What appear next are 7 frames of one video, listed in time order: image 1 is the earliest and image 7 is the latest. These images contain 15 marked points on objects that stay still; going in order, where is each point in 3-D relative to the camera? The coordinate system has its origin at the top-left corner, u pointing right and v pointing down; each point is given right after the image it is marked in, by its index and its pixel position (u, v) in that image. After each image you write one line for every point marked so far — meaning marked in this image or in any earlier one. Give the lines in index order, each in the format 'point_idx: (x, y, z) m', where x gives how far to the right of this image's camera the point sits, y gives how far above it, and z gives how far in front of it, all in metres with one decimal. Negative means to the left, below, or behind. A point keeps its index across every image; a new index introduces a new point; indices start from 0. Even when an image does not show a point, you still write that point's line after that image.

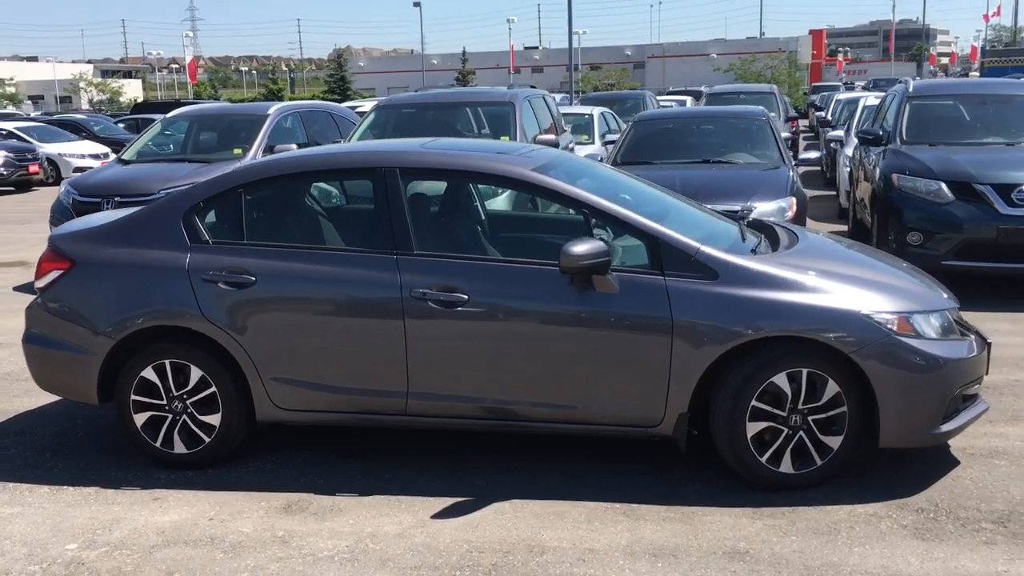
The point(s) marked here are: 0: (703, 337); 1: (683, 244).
0: (+0.8, -0.2, +4.4) m
1: (+0.7, +0.2, +4.5) m
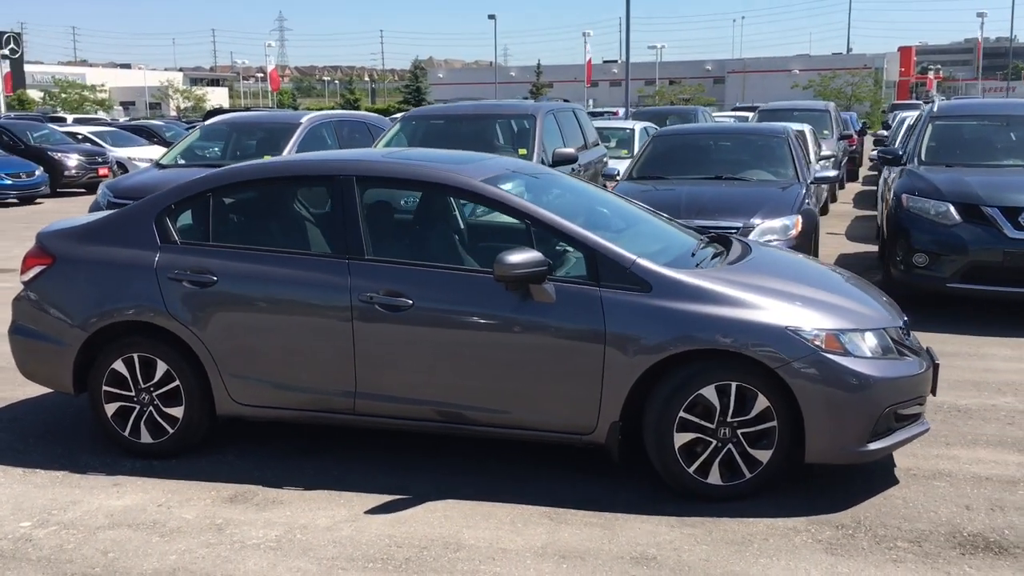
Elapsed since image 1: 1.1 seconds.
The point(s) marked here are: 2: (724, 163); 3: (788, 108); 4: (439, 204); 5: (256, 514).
0: (+0.5, -0.2, +4.5) m
1: (+0.5, +0.1, +4.6) m
2: (+1.9, +1.2, +9.8) m
3: (+5.2, +3.4, +19.7) m
4: (-0.2, +0.4, +4.9) m
5: (-1.1, -1.0, +4.5) m
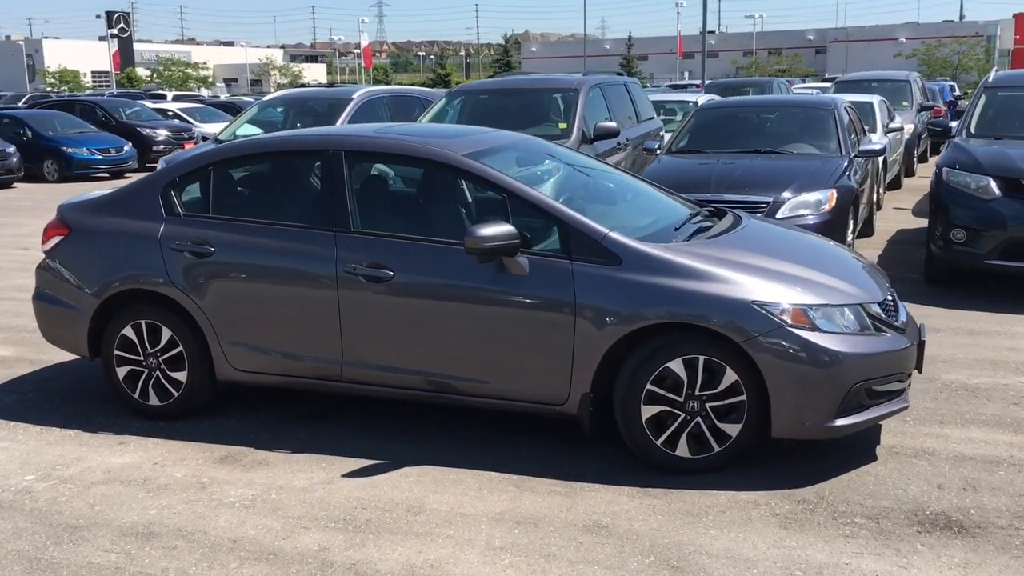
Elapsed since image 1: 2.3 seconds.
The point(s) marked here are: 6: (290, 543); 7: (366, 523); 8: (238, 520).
0: (+0.4, -0.1, +4.6) m
1: (+0.3, +0.3, +4.7) m
2: (+2.3, +1.4, +9.6) m
3: (+6.5, +3.8, +19.1) m
4: (-0.3, +0.5, +5.0) m
5: (-1.2, -0.8, +4.7) m
6: (-0.9, -1.0, +4.0) m
7: (-0.6, -0.9, +4.2) m
8: (-1.1, -0.9, +4.2) m
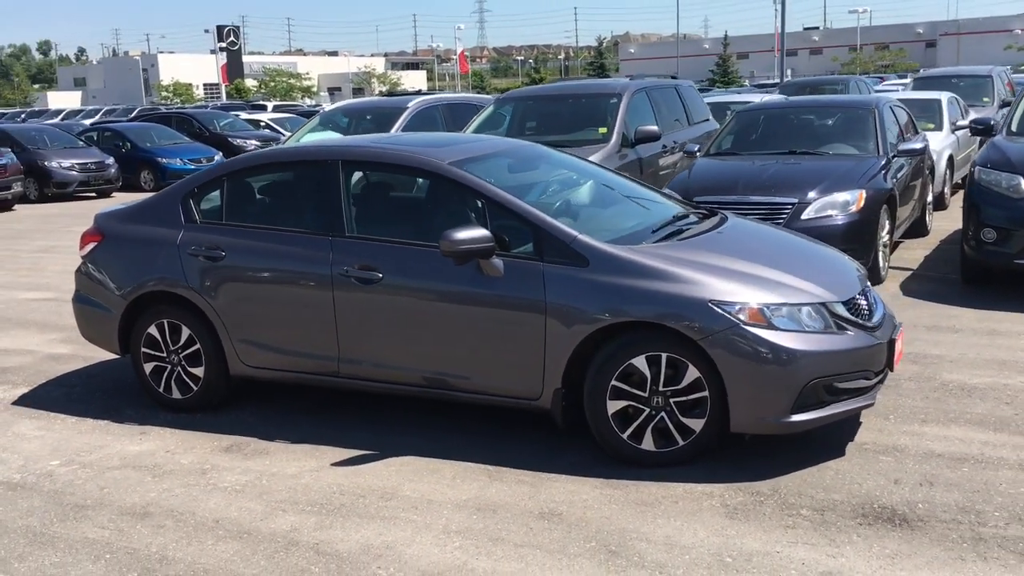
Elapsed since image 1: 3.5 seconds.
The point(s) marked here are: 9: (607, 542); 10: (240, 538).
0: (+0.3, -0.1, +4.8) m
1: (+0.2, +0.3, +4.9) m
2: (+2.7, +1.4, +9.6) m
3: (+7.8, +3.8, +18.7) m
4: (-0.4, +0.5, +5.3) m
5: (-1.3, -0.9, +5.1) m
6: (-1.0, -1.0, +4.3) m
7: (-0.7, -0.9, +4.5) m
8: (-1.3, -0.9, +4.6) m
9: (+0.4, -1.0, +4.1) m
10: (-1.1, -1.0, +4.2) m
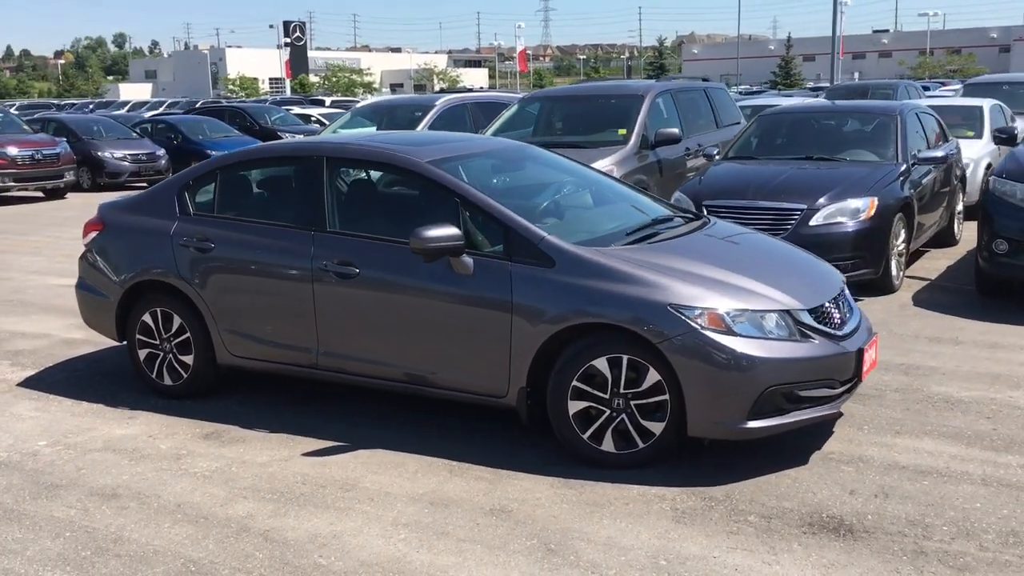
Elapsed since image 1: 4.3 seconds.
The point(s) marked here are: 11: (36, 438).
0: (+0.1, -0.1, +4.8) m
1: (+0.1, +0.3, +5.0) m
2: (+2.8, +1.3, +9.5) m
3: (+8.5, +3.6, +18.3) m
4: (-0.5, +0.5, +5.3) m
5: (-1.5, -0.8, +5.2) m
6: (-1.2, -0.9, +4.5) m
7: (-0.9, -0.9, +4.6) m
8: (-1.5, -0.9, +4.7) m
9: (+0.1, -1.0, +4.1) m
10: (-1.3, -1.0, +4.3) m
11: (-2.5, -0.8, +5.5) m
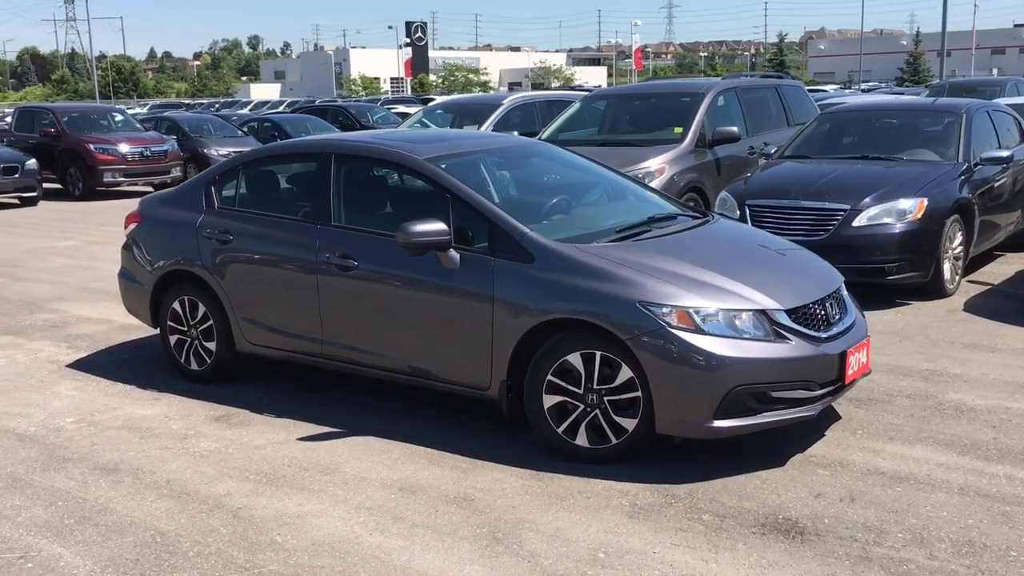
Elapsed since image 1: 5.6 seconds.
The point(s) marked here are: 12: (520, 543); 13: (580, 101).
0: (0.0, -0.1, +4.9) m
1: (0.0, +0.3, +5.0) m
2: (+3.3, +1.3, +9.3) m
3: (+10.0, +3.5, +17.3) m
4: (-0.5, +0.6, +5.5) m
5: (-1.5, -0.8, +5.5) m
6: (-1.4, -0.9, +4.7) m
7: (-1.1, -0.9, +4.8) m
8: (-1.6, -0.8, +5.0) m
9: (-0.1, -1.0, +4.2) m
10: (-1.5, -0.9, +4.6) m
11: (-2.5, -0.7, +5.9) m
12: (0.0, -1.0, +4.1) m
13: (+0.8, +2.1, +11.7) m
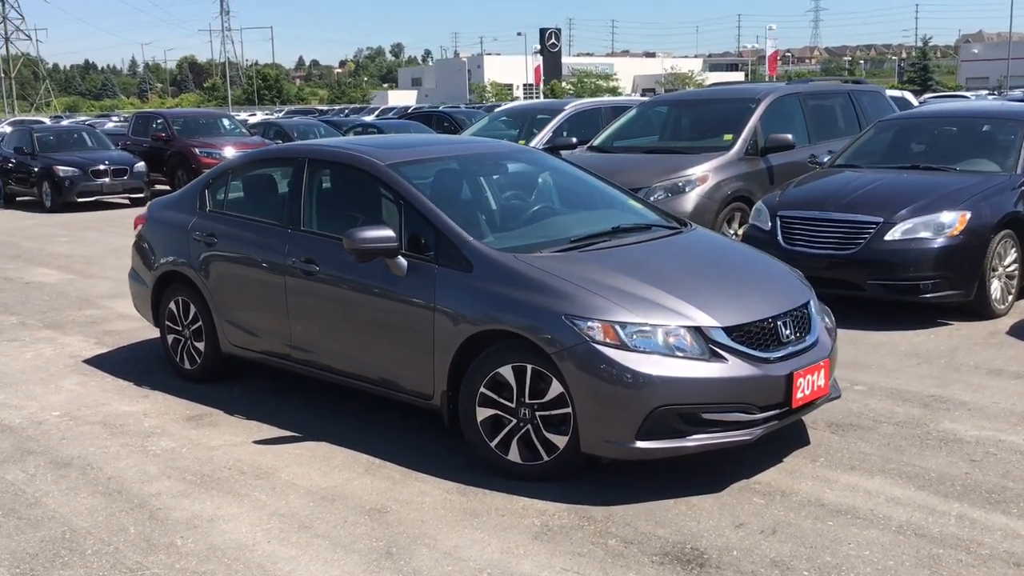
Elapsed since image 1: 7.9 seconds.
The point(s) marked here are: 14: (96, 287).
0: (-0.3, -0.2, +4.8) m
1: (-0.2, +0.2, +4.9) m
2: (+3.6, +1.1, +8.7) m
3: (+11.3, +3.1, +15.8) m
4: (-0.7, +0.5, +5.5) m
5: (-1.7, -0.8, +5.6) m
6: (-1.7, -0.9, +4.8) m
7: (-1.4, -0.9, +4.8) m
8: (-1.8, -0.9, +5.1) m
9: (-0.5, -1.0, +4.1) m
10: (-1.8, -0.9, +4.7) m
11: (-2.7, -0.7, +6.1) m
12: (-0.4, -1.0, +4.0) m
13: (+1.5, +2.0, +11.5) m
14: (-4.0, 0.0, +10.1) m
